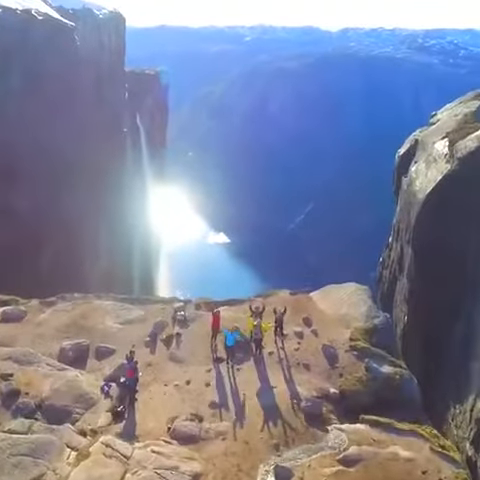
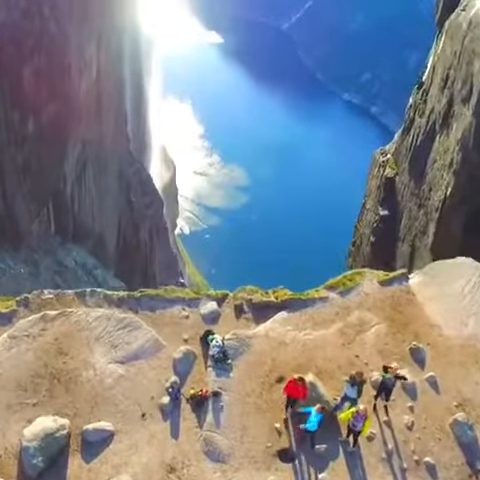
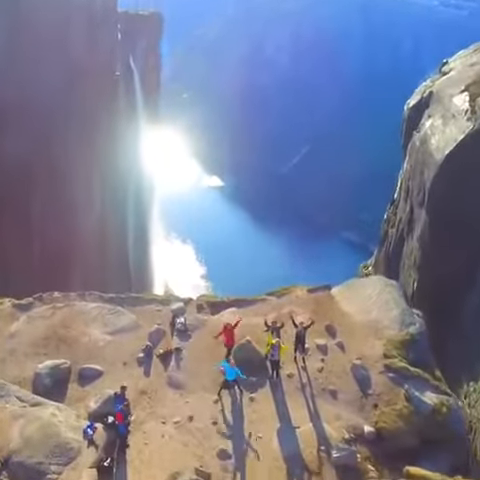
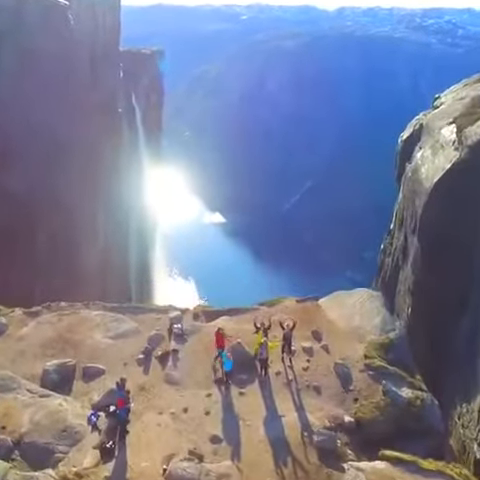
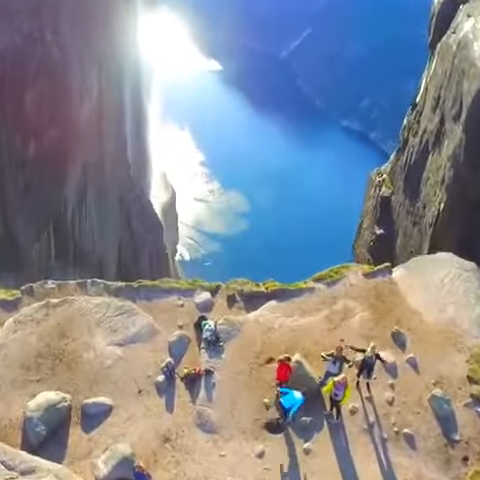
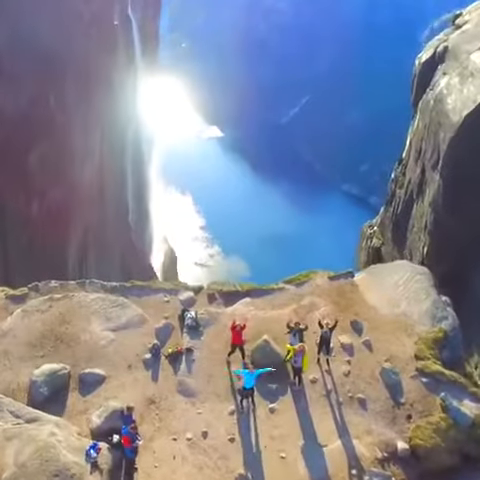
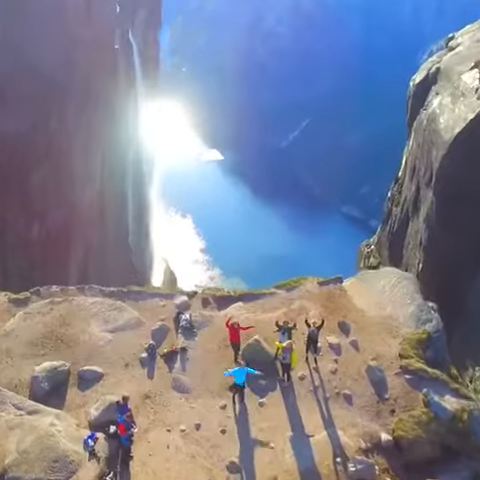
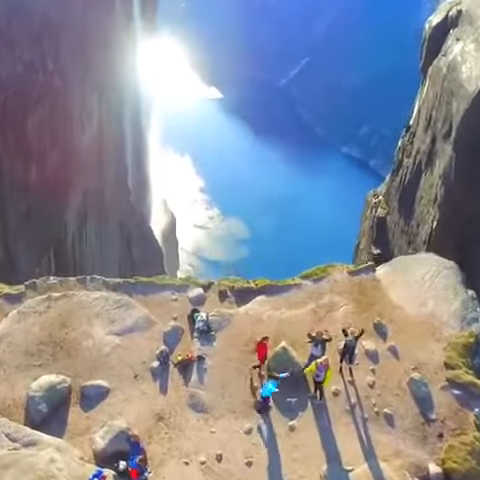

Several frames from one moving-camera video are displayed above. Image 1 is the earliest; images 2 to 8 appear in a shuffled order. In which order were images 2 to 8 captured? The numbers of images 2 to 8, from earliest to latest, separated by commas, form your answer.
4, 3, 7, 6, 8, 5, 2
